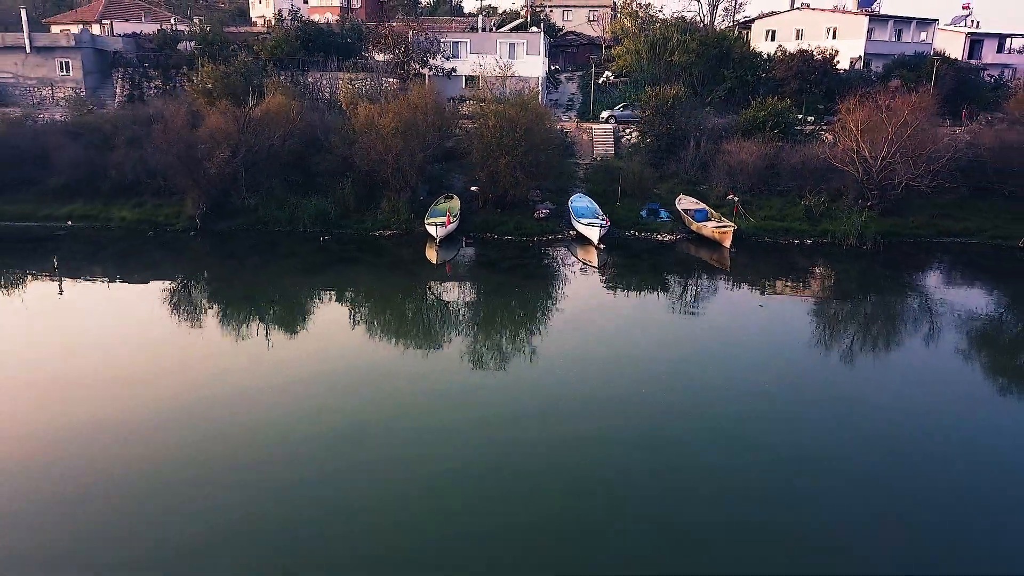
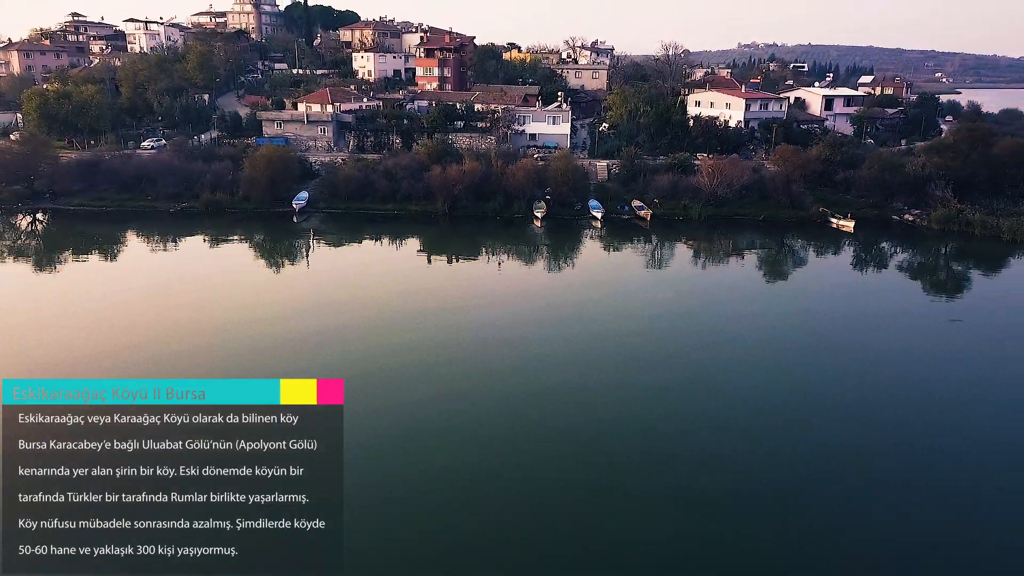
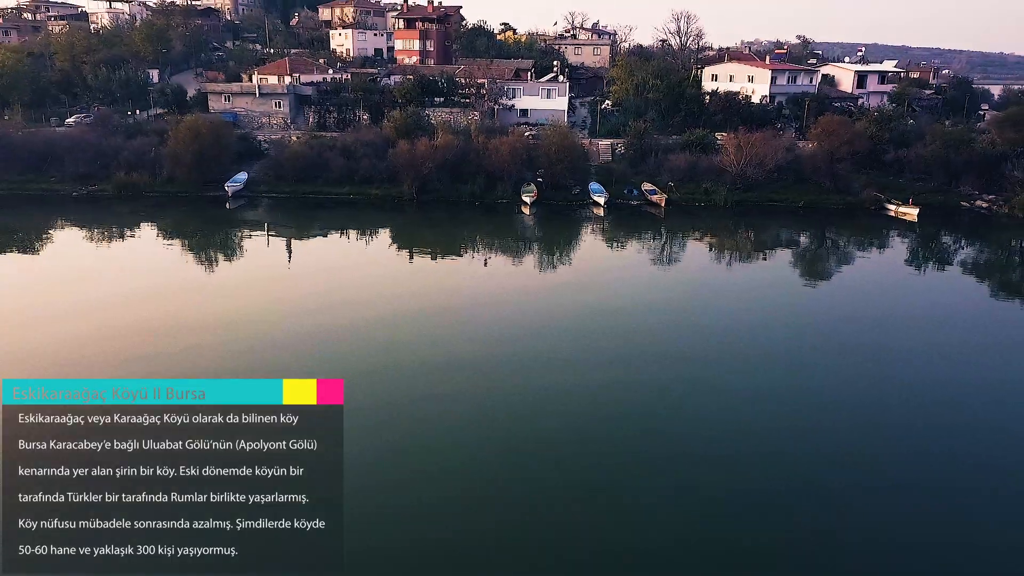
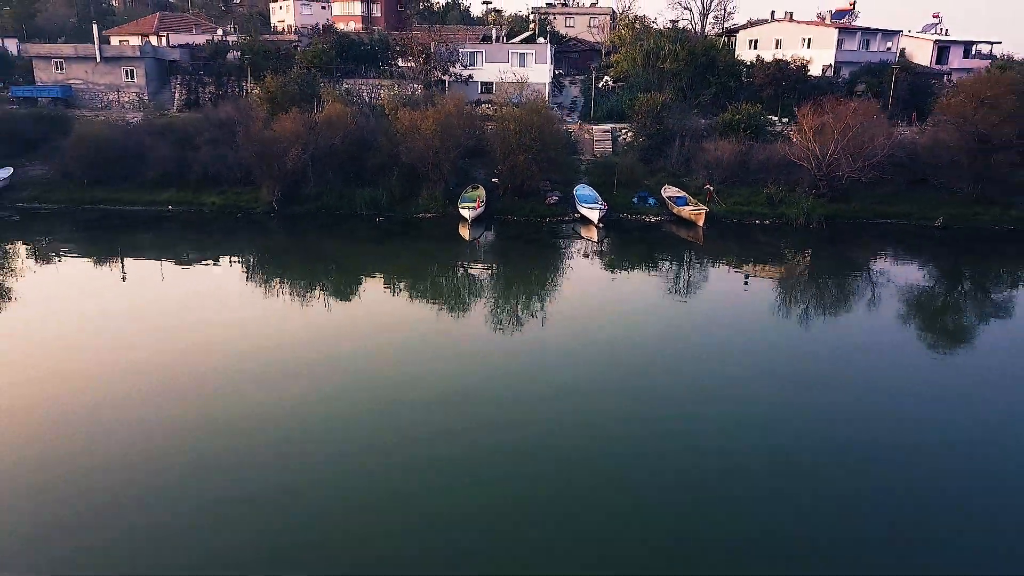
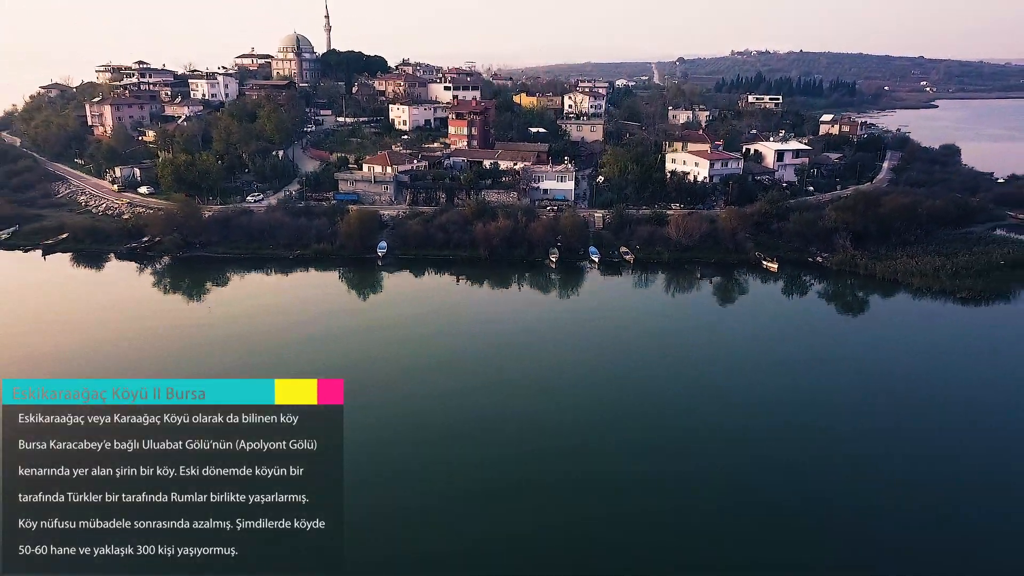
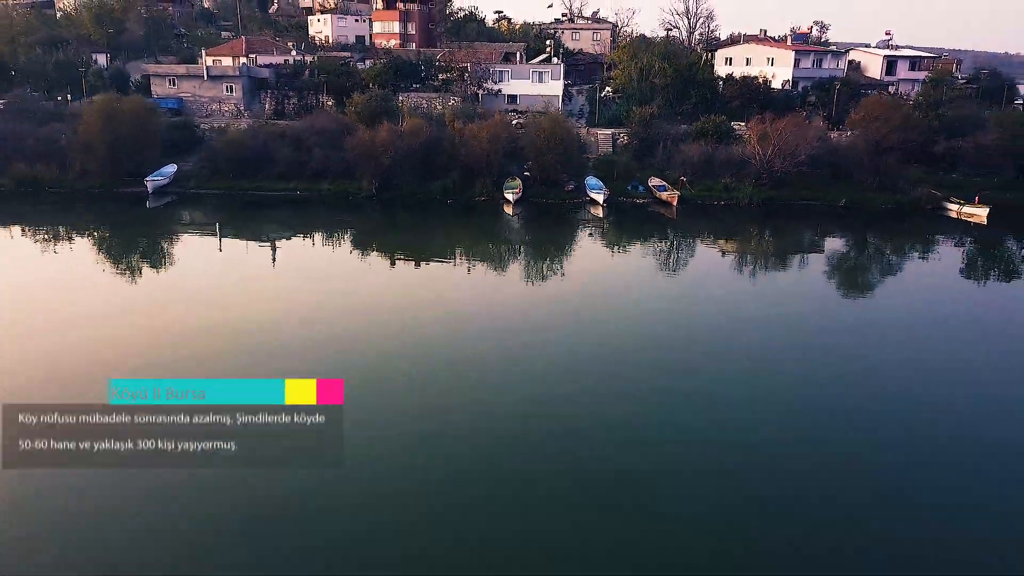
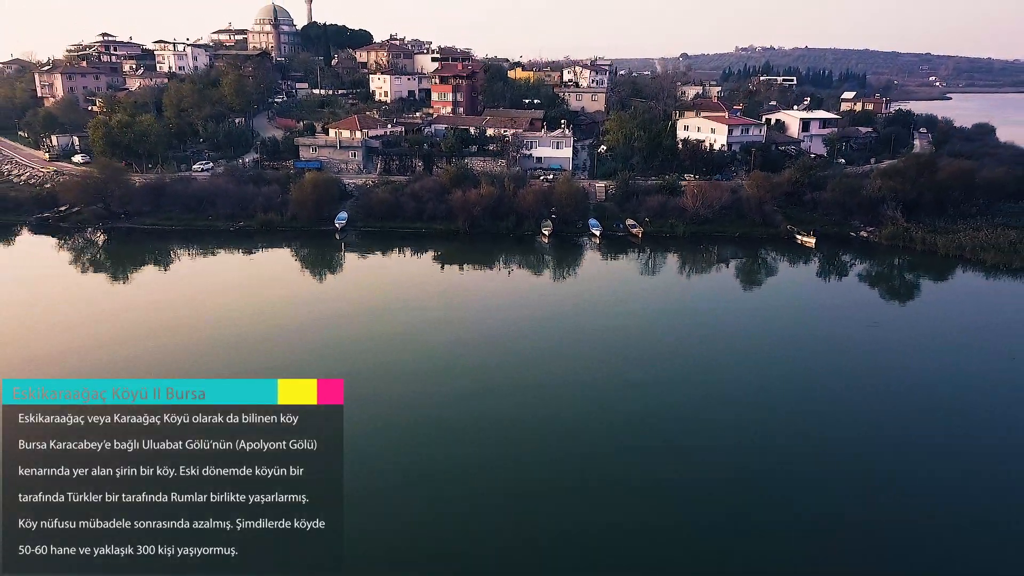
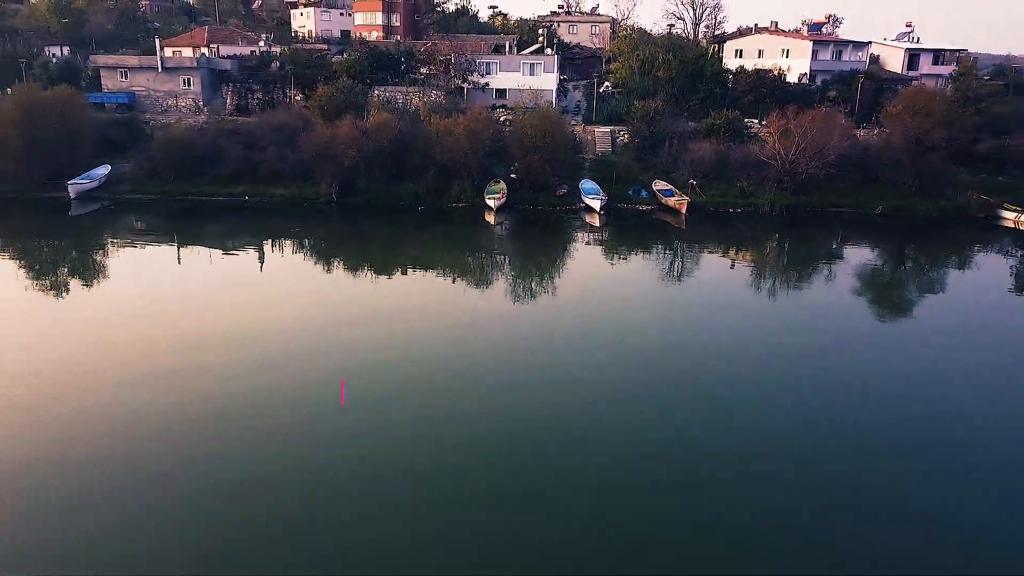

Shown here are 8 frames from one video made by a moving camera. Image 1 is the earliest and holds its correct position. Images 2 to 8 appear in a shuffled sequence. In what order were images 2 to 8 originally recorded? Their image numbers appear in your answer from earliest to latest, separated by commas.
4, 8, 6, 3, 2, 7, 5
